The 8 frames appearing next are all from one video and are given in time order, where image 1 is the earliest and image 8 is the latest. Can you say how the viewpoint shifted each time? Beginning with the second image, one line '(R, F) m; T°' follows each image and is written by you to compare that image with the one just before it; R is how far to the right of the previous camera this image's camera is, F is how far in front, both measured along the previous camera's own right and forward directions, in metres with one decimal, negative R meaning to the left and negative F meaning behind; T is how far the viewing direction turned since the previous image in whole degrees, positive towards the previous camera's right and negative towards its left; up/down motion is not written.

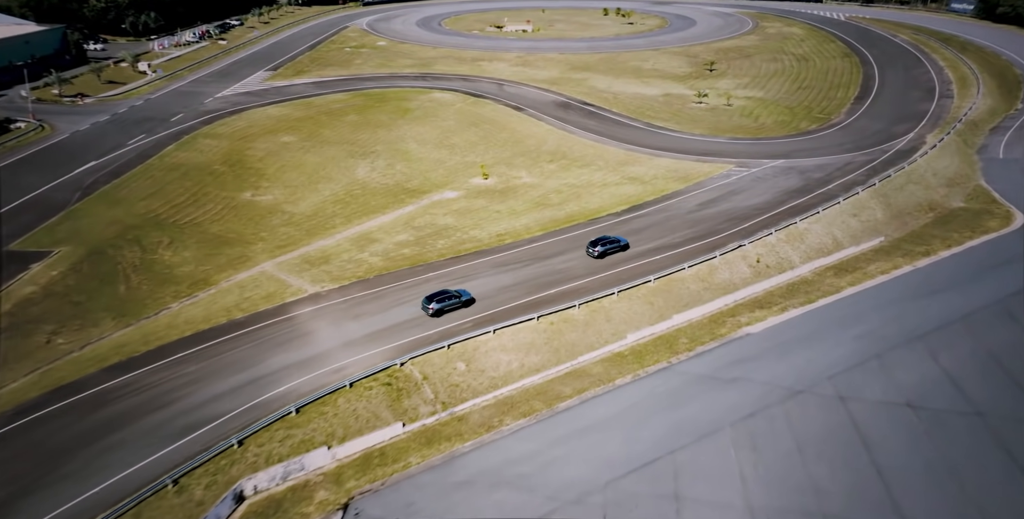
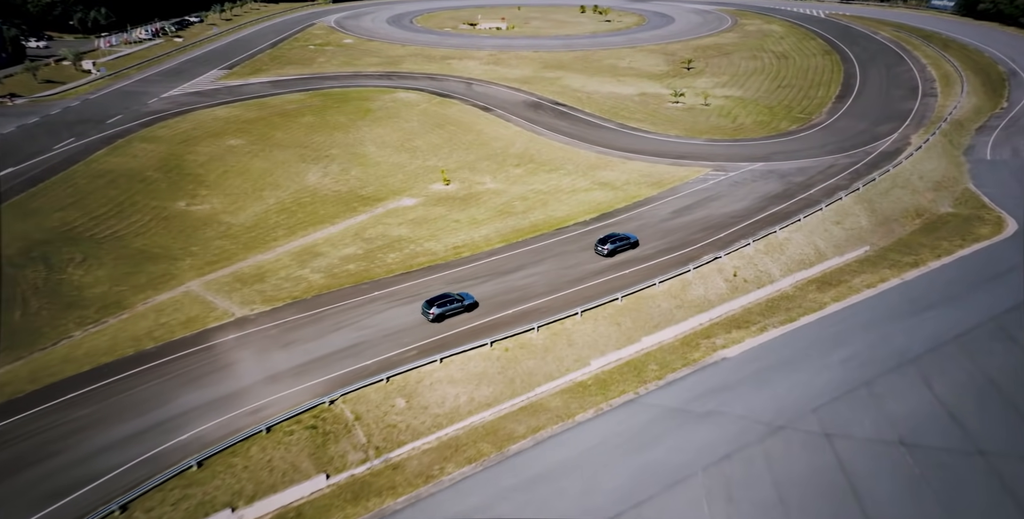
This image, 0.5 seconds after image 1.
(+2.0, +4.0) m; +1°
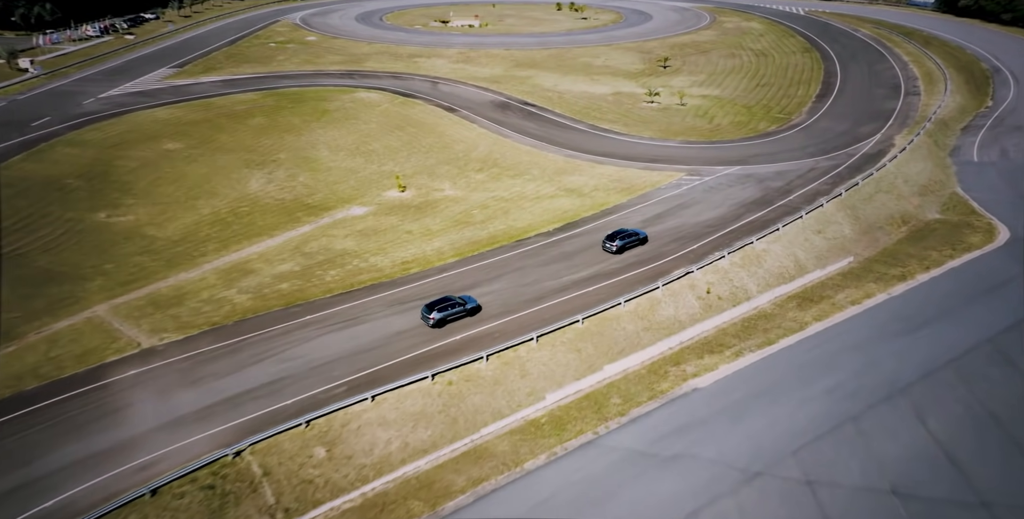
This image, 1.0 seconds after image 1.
(+2.1, +4.0) m; +1°
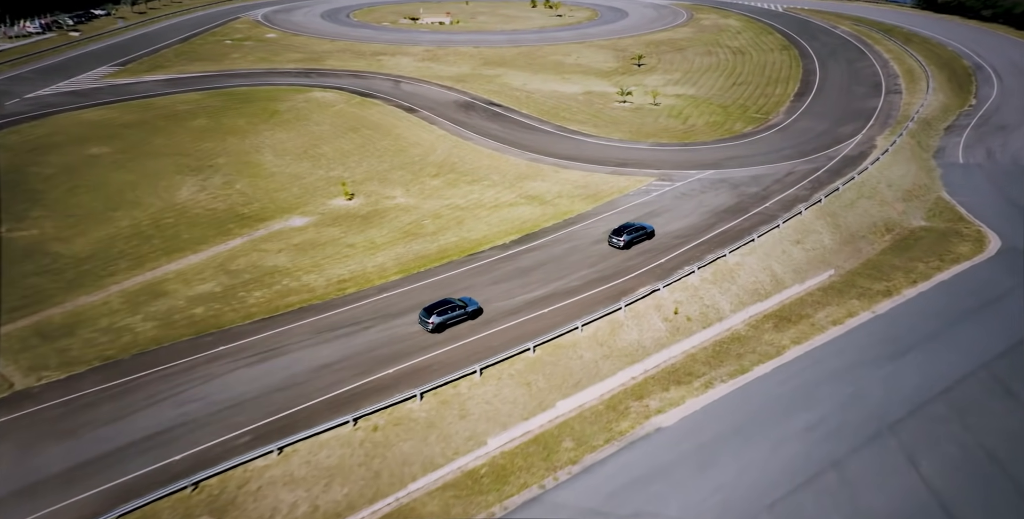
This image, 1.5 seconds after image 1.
(+2.2, +4.0) m; +1°
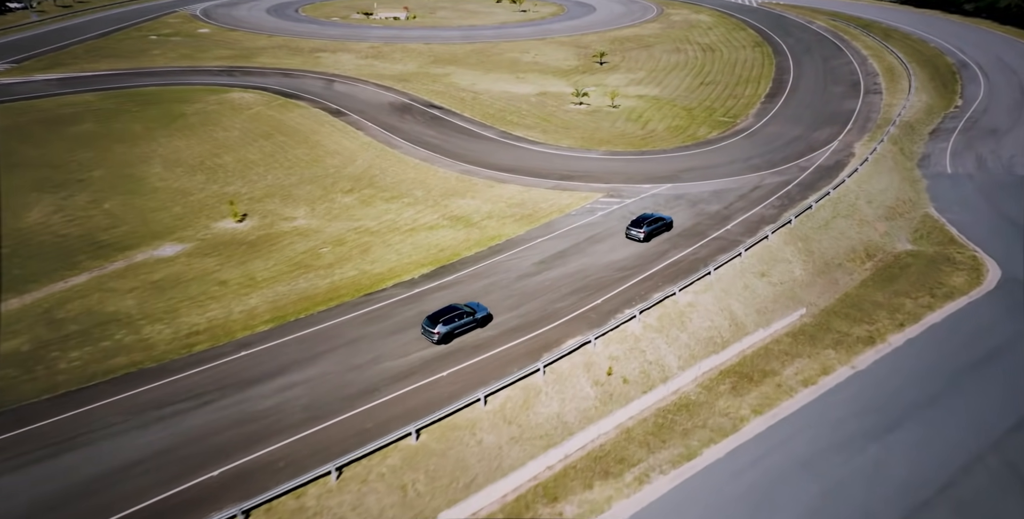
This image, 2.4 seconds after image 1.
(+4.2, +7.2) m; +2°
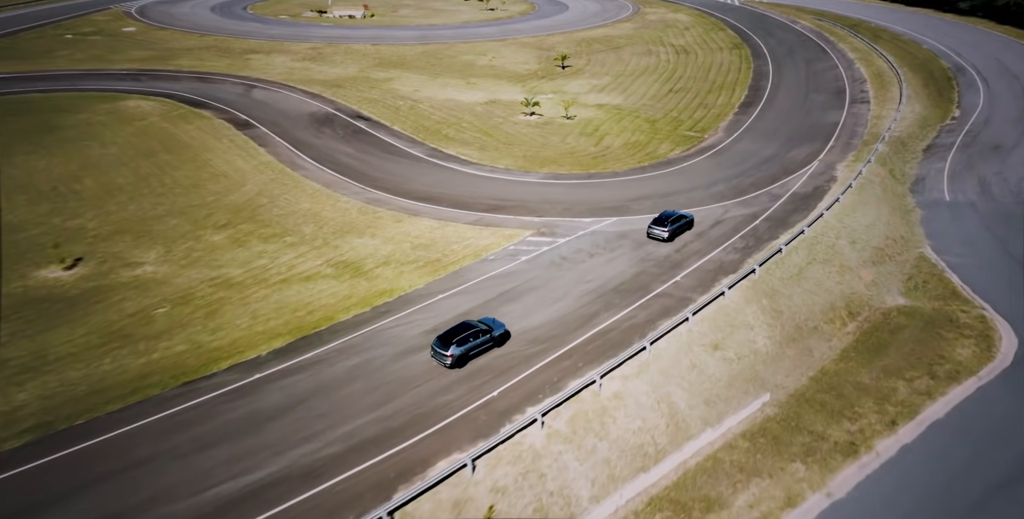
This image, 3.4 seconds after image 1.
(+4.9, +7.9) m; +1°
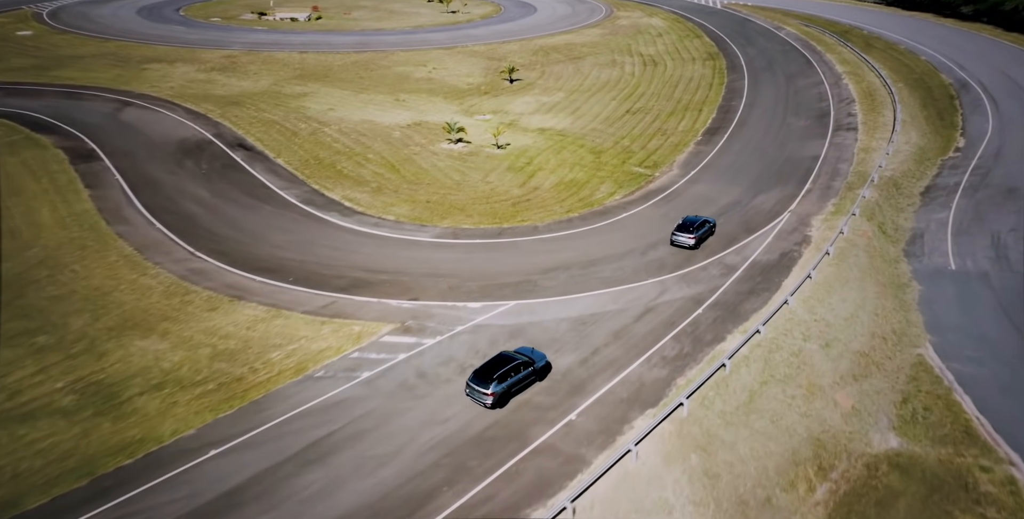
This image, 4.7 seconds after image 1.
(+6.2, +9.9) m; +1°
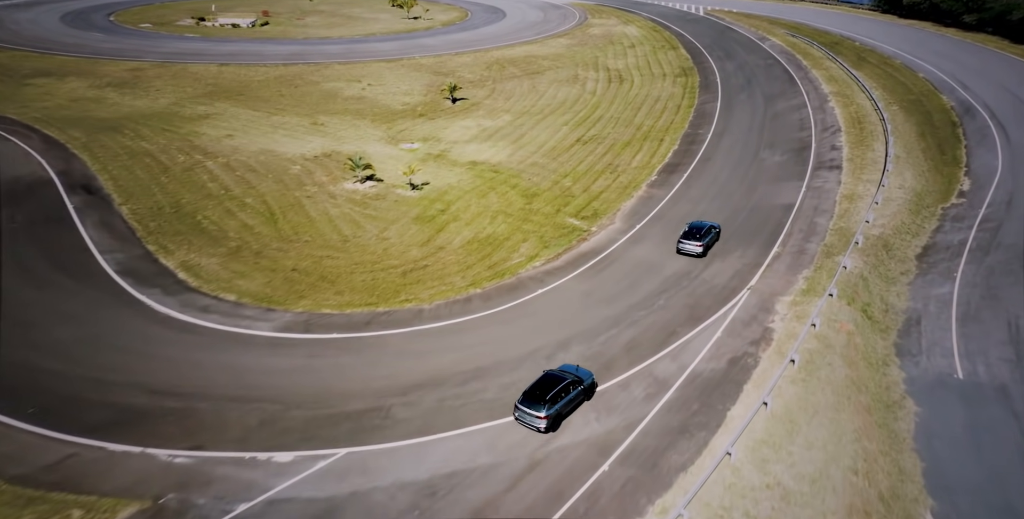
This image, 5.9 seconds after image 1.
(+5.6, +8.6) m; 0°
